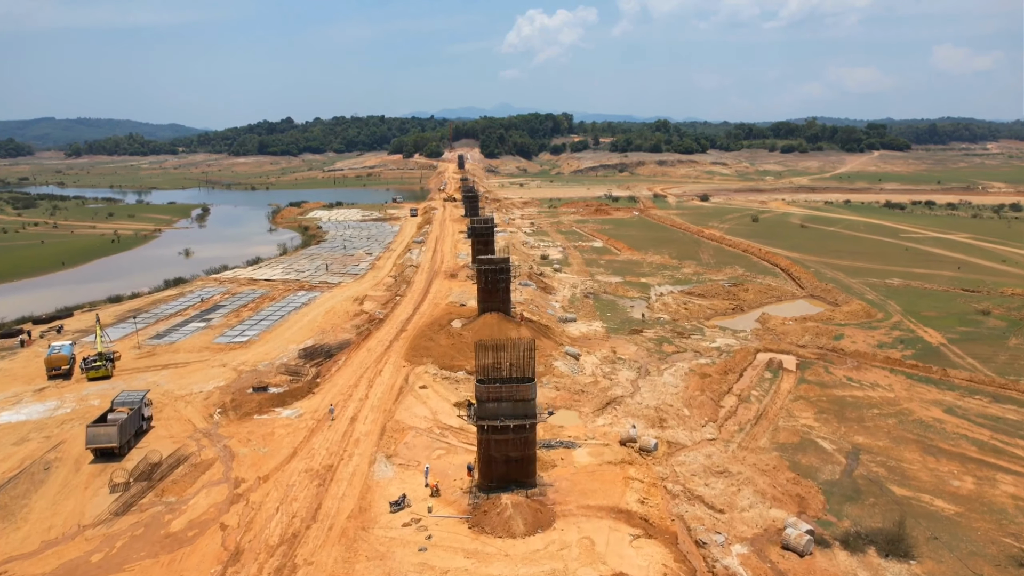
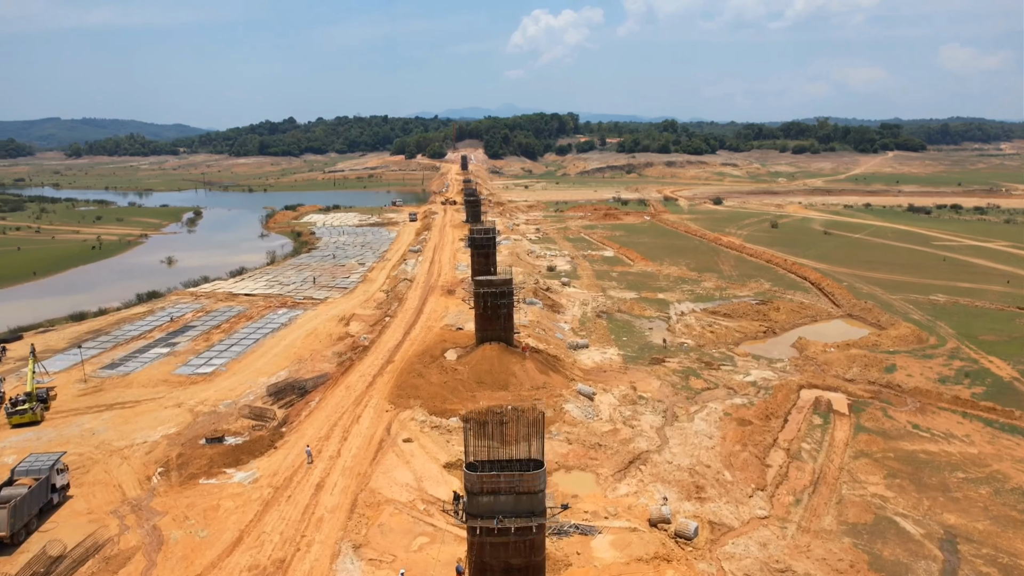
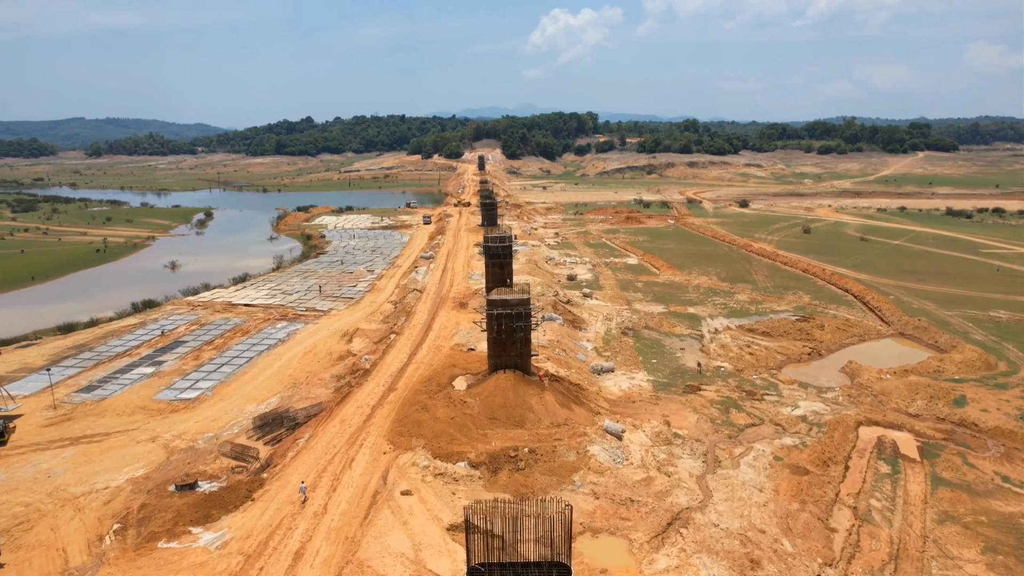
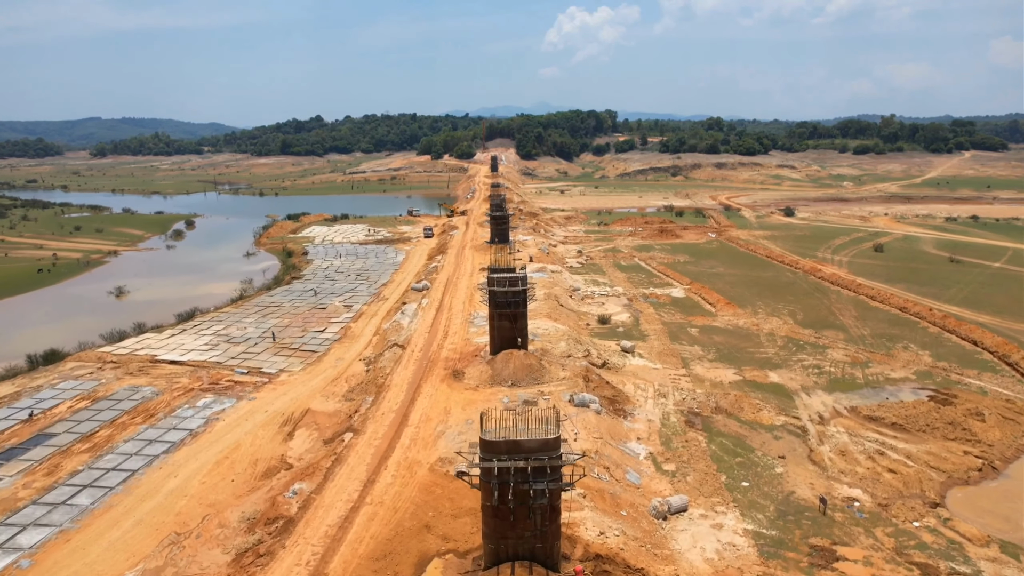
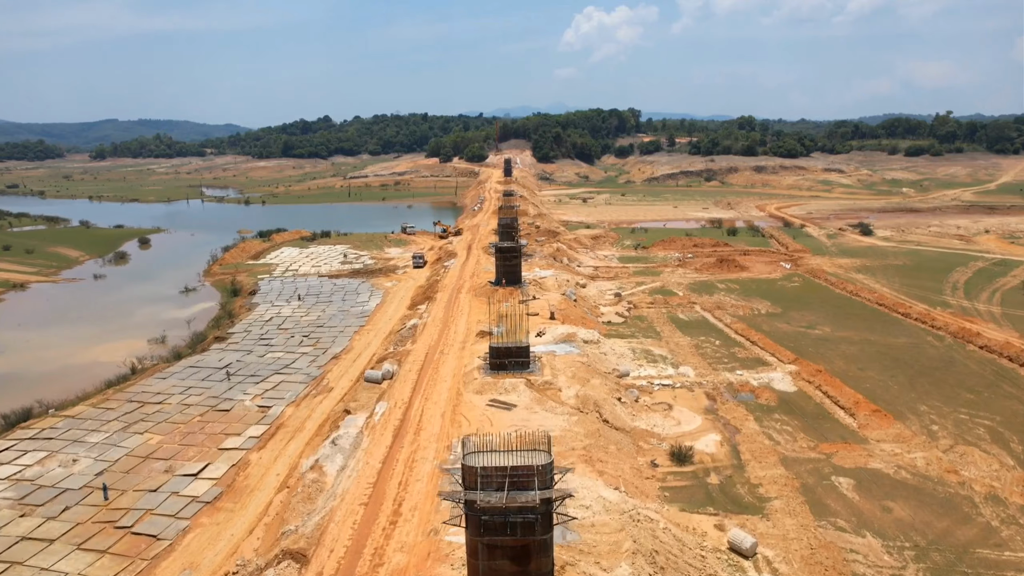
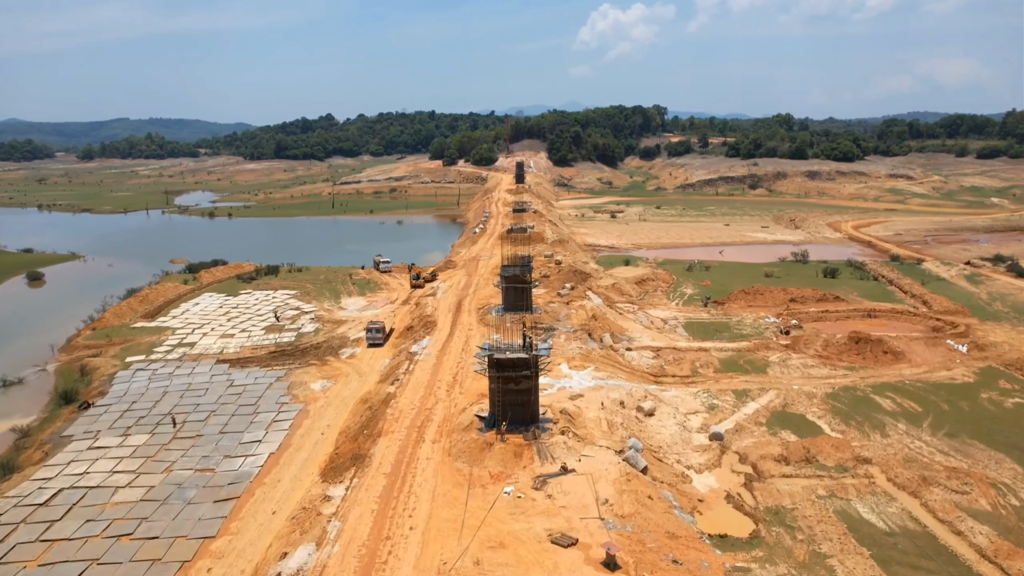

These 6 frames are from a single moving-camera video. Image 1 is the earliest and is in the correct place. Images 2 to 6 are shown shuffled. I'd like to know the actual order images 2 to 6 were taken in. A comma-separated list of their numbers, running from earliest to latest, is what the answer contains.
2, 3, 4, 5, 6
